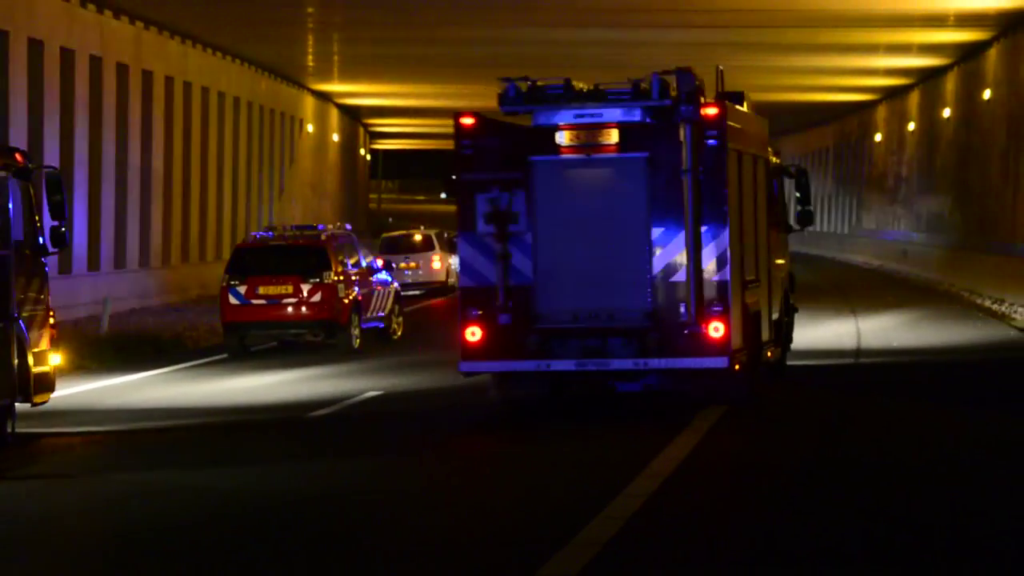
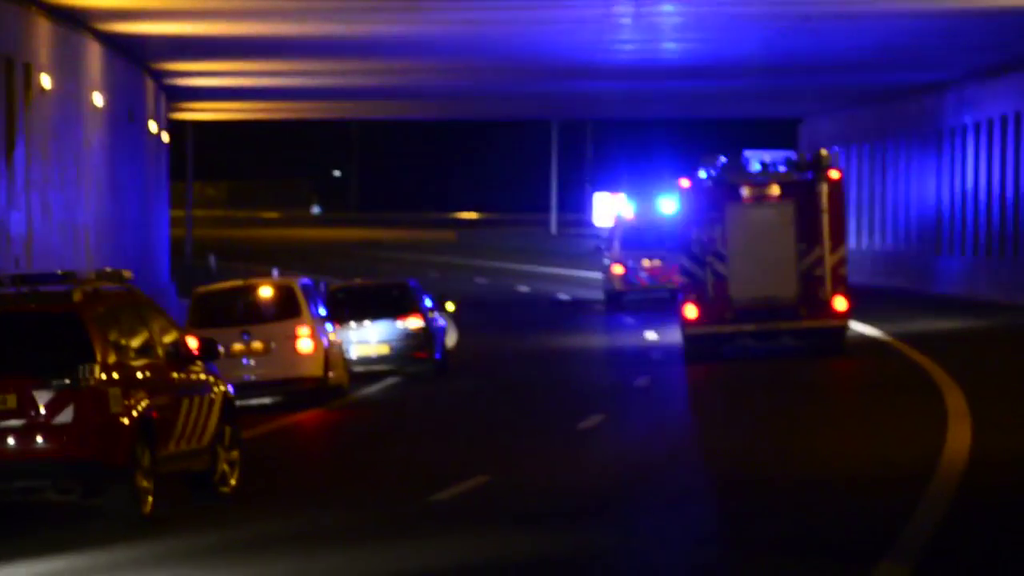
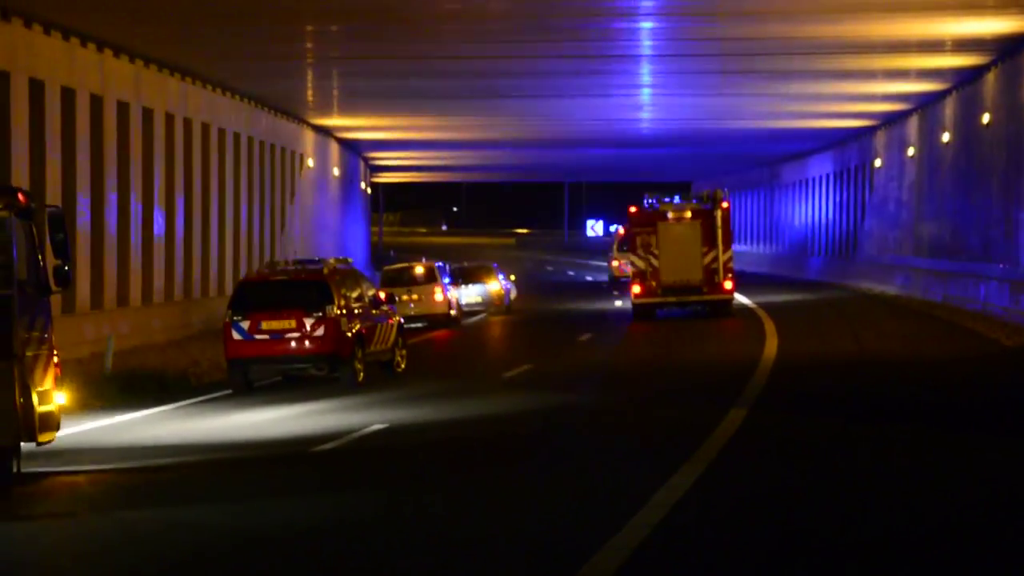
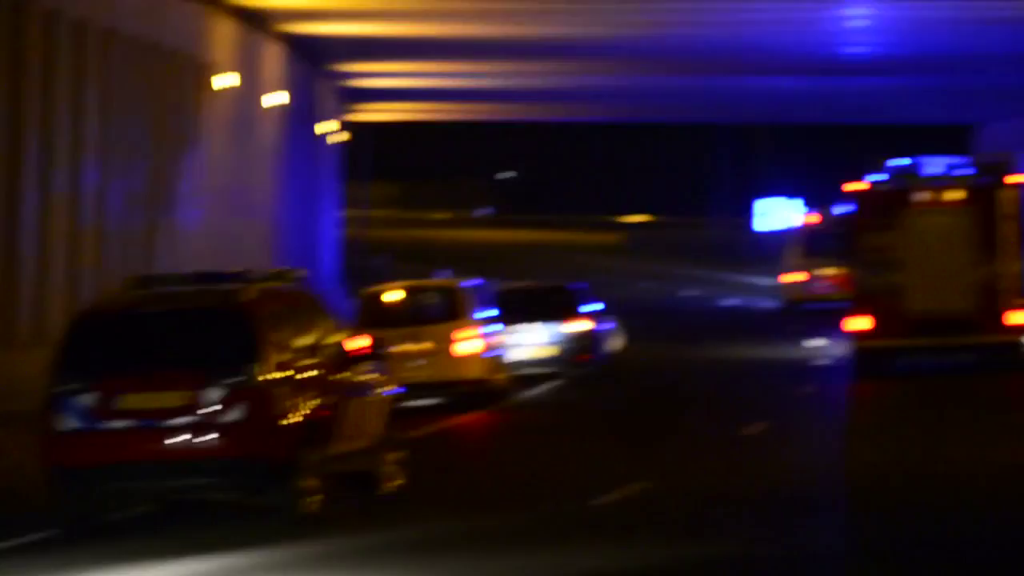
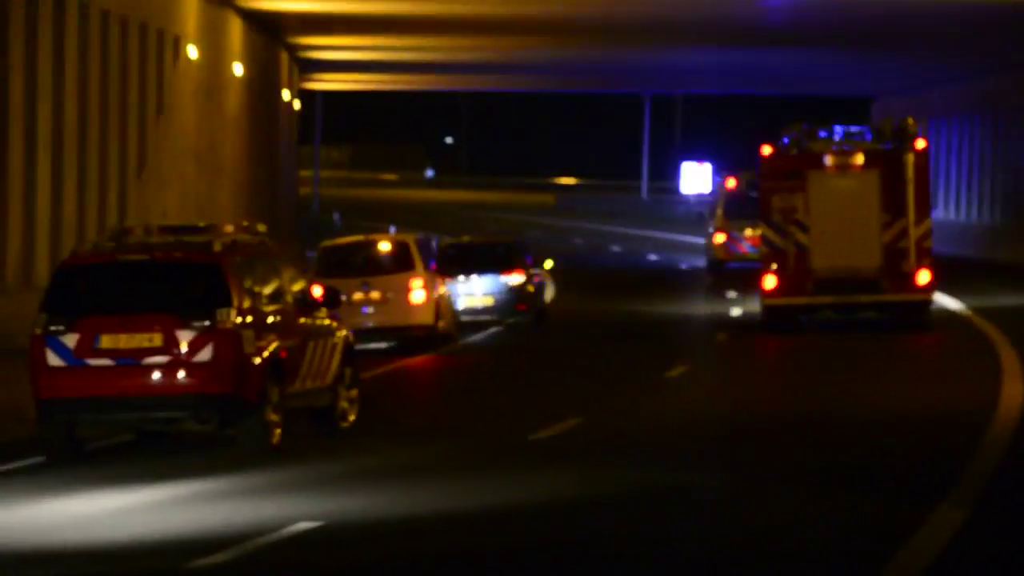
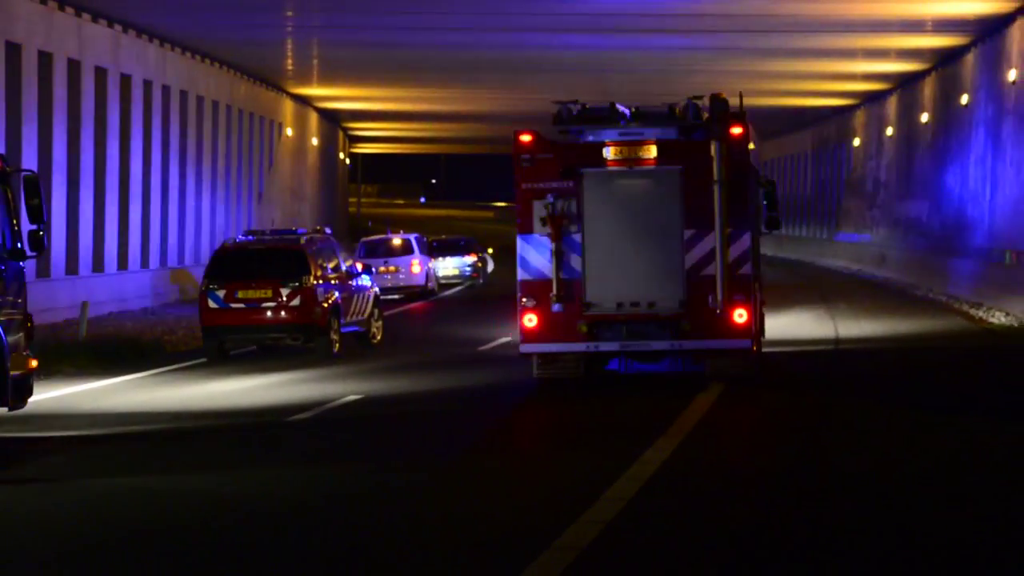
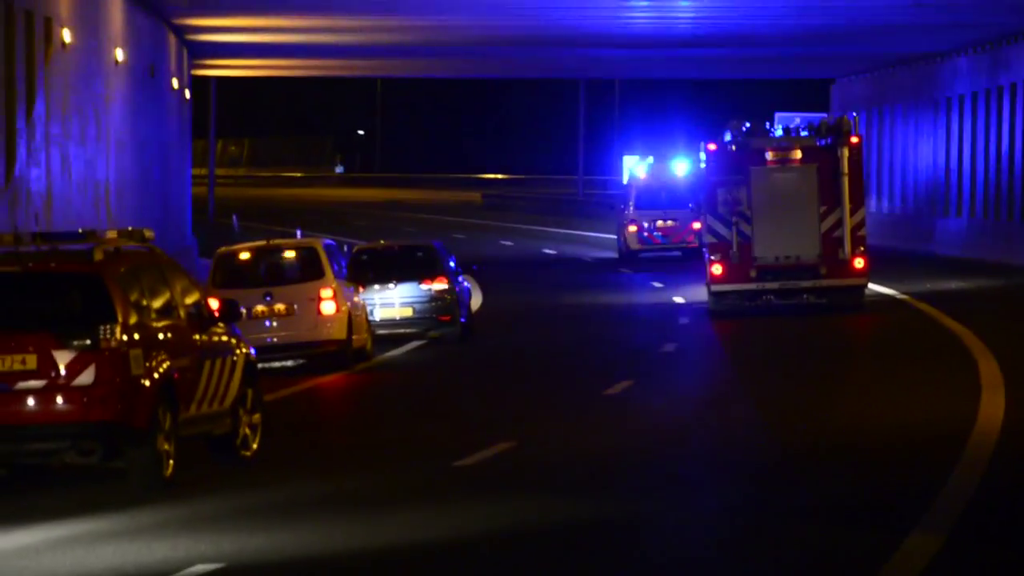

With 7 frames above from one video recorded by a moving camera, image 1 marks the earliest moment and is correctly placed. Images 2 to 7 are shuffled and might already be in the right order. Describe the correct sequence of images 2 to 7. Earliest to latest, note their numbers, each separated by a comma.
6, 3, 5, 4, 2, 7
